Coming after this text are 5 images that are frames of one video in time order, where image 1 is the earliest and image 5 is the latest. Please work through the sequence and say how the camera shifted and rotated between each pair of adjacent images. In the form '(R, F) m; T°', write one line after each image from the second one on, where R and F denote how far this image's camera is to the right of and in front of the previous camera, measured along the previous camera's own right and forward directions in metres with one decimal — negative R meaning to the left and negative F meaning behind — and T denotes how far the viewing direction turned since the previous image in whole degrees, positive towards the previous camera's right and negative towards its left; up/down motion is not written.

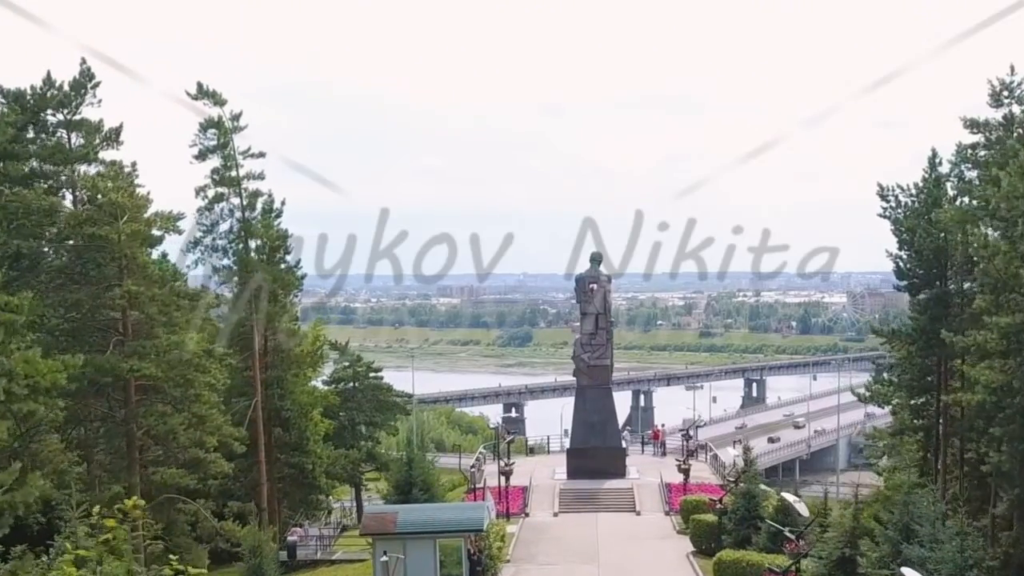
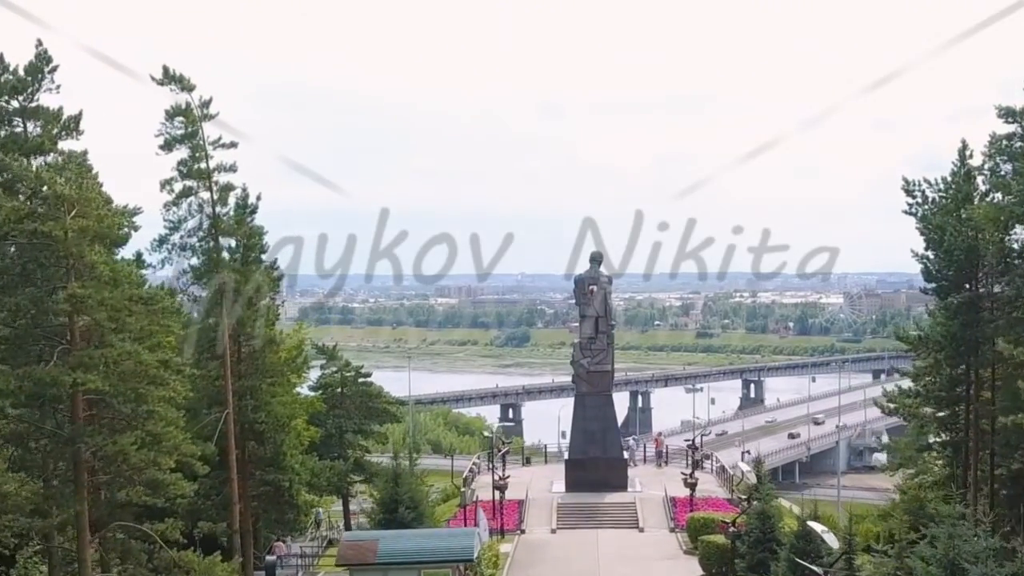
(+0.1, +0.9) m; 0°
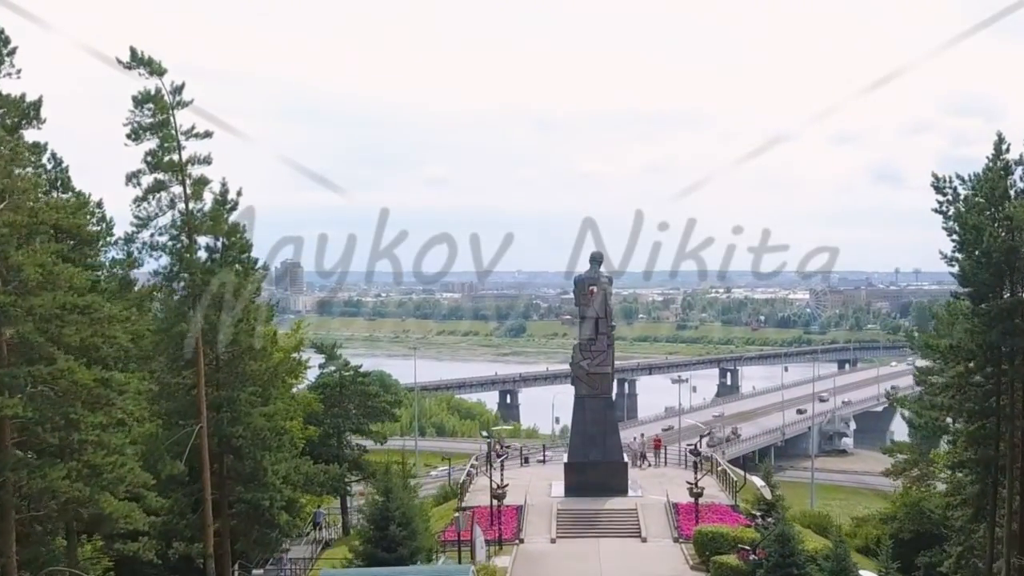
(0.0, +0.8) m; 0°
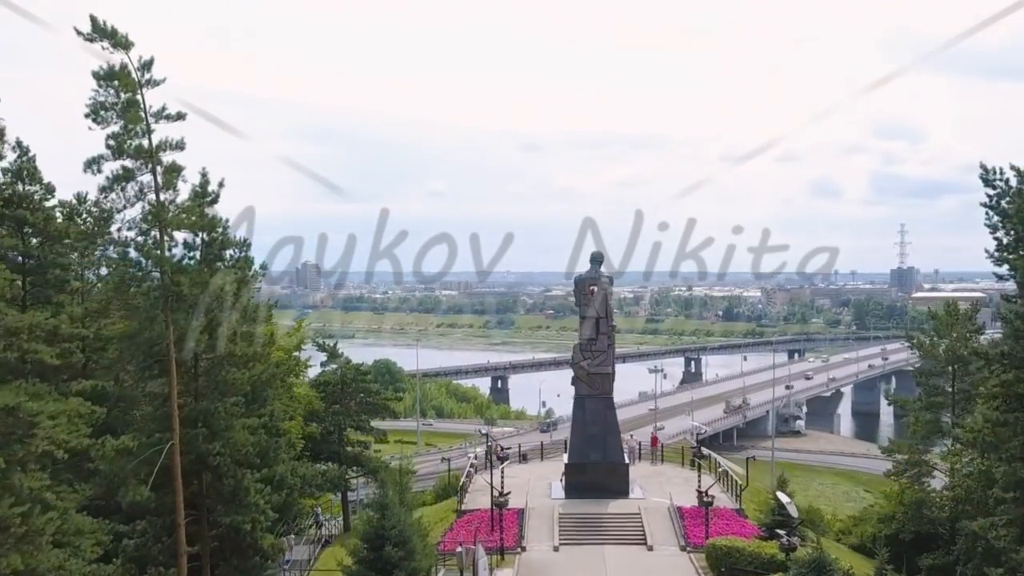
(-0.1, +1.0) m; 0°
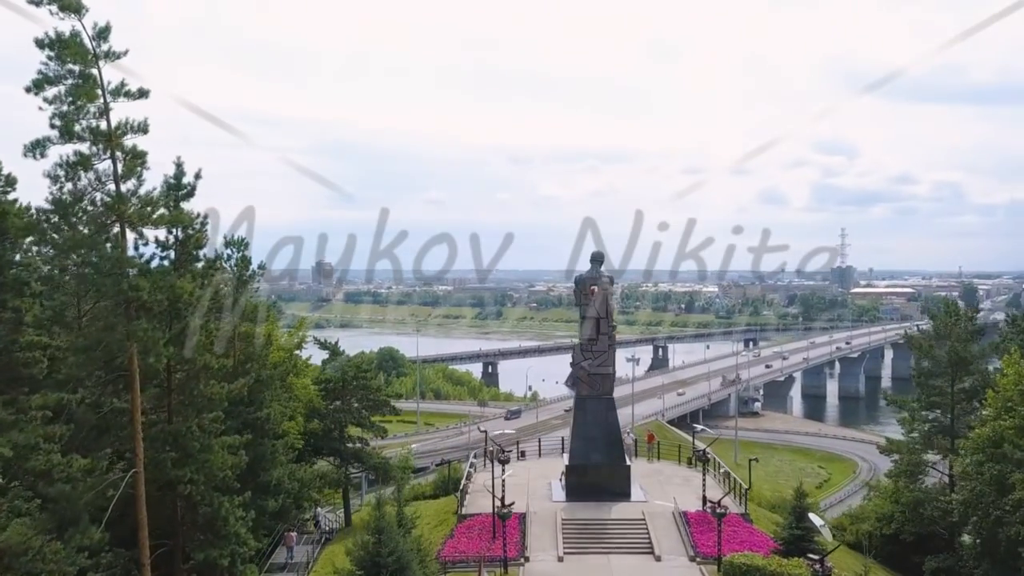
(-0.1, +1.1) m; 0°
